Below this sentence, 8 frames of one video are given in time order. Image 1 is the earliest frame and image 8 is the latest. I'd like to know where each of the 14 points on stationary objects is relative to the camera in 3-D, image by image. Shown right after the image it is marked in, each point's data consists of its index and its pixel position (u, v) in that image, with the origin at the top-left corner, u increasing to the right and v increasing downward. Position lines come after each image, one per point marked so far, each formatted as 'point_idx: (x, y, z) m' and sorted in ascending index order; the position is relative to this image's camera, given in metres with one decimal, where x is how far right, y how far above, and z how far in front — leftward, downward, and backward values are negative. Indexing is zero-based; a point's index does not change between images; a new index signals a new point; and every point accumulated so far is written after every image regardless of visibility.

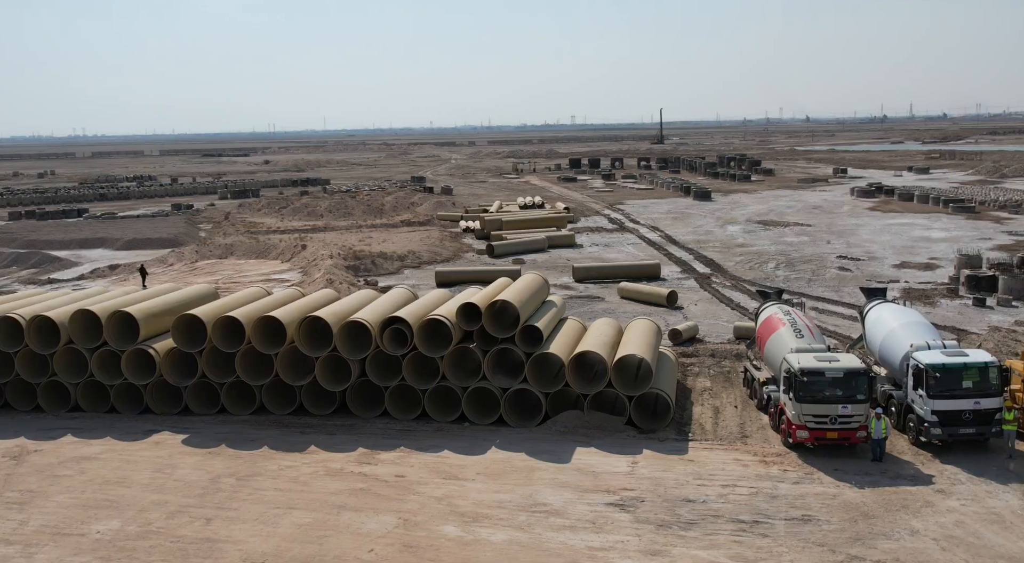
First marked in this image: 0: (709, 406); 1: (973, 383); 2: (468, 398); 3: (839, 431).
0: (+4.6, -2.9, +17.7) m
1: (+8.7, -1.9, +14.4) m
2: (-1.0, -2.6, +16.8) m
3: (+6.2, -2.8, +14.5) m
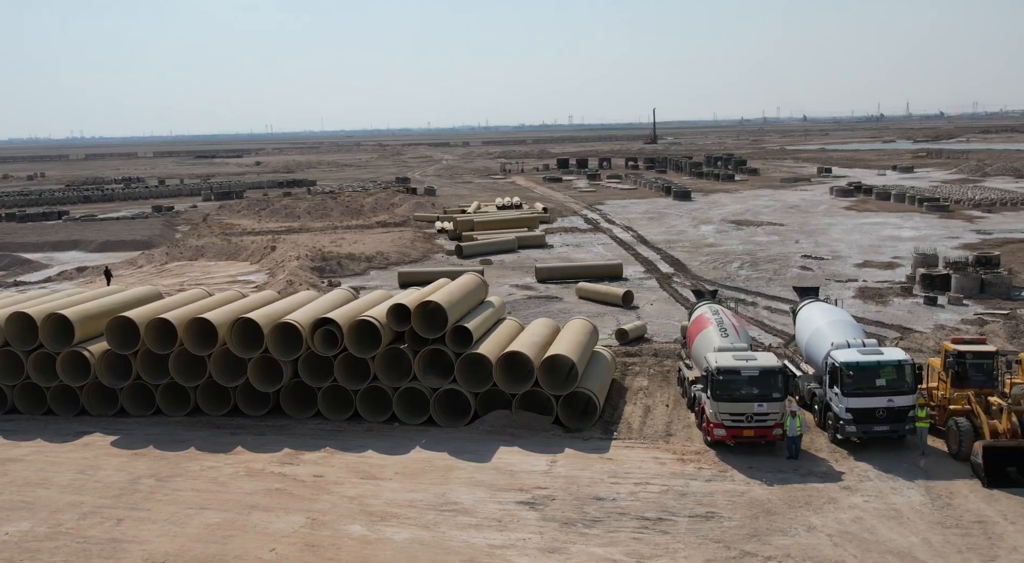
0: (+3.0, -2.9, +17.9) m
1: (+7.2, -1.9, +14.6) m
2: (-2.5, -2.6, +16.9) m
3: (+4.7, -2.8, +14.6) m
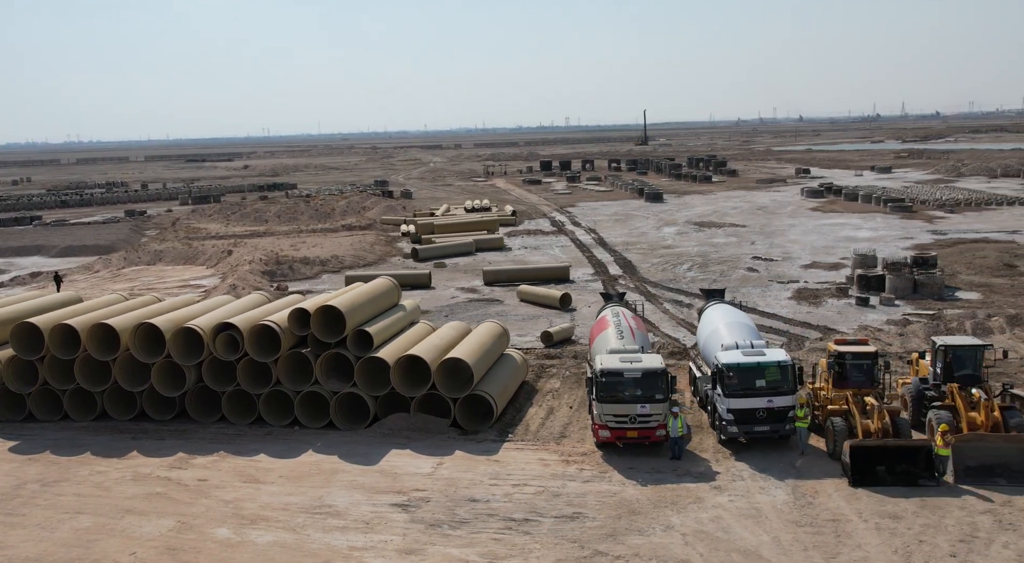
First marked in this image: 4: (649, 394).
0: (+0.8, -3.0, +18.0) m
1: (+5.0, -2.0, +14.8) m
2: (-4.7, -2.7, +17.1) m
3: (+2.5, -2.9, +14.8) m
4: (+2.7, -2.2, +14.8) m
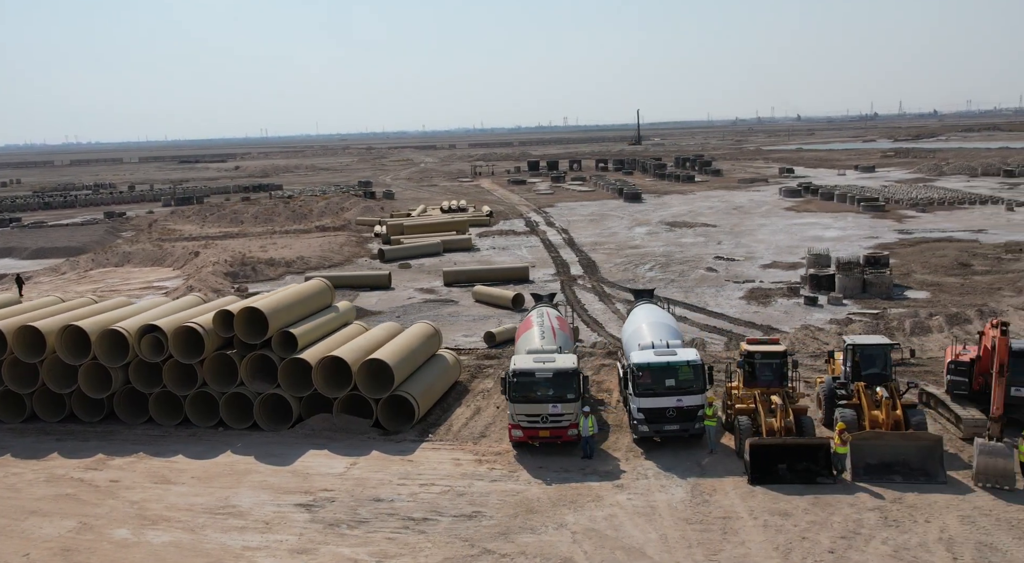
0: (-0.9, -3.0, +18.2) m
1: (+3.2, -2.0, +14.9) m
2: (-6.5, -2.7, +17.2) m
3: (+0.7, -2.9, +15.0) m
4: (+1.0, -2.2, +14.9) m
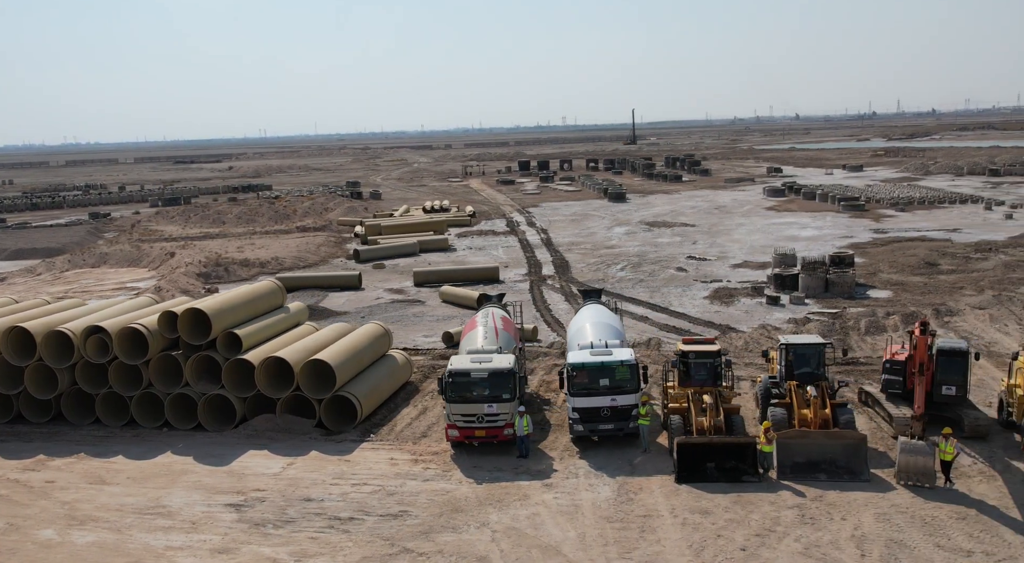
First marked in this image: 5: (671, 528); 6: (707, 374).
0: (-2.2, -3.0, +18.3) m
1: (+2.0, -2.0, +15.0) m
2: (-7.7, -2.8, +17.2) m
3: (-0.5, -2.9, +15.1) m
4: (-0.3, -2.2, +15.0) m
5: (+2.5, -3.9, +11.9) m
6: (+3.8, -1.8, +15.0) m
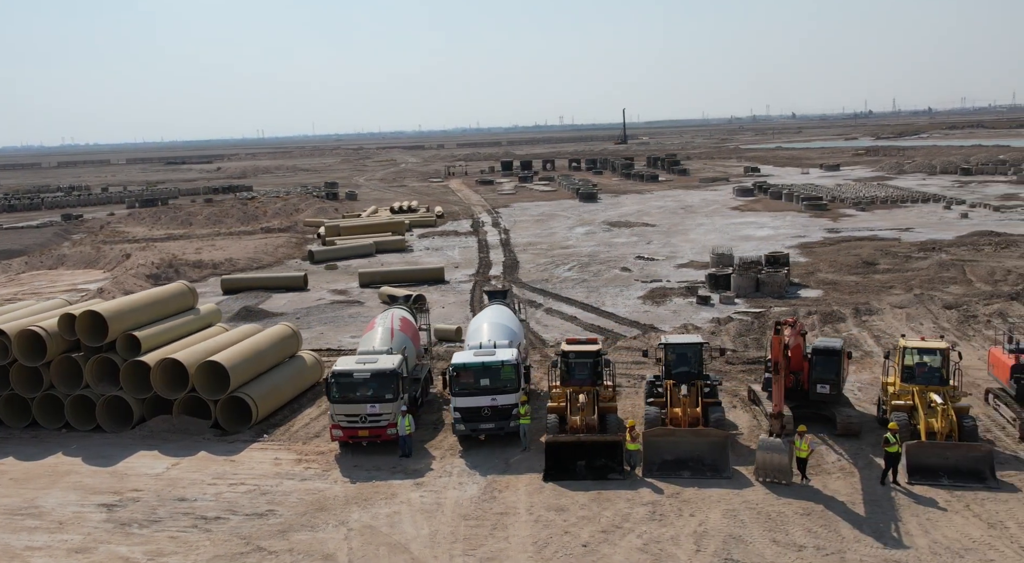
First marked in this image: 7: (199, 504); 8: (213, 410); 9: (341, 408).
0: (-4.6, -3.0, +18.5) m
1: (-0.4, -2.0, +15.2) m
2: (-10.1, -2.8, +17.4) m
3: (-2.9, -3.0, +15.3) m
4: (-2.7, -2.2, +15.2) m
5: (+0.2, -3.9, +12.2) m
6: (+1.5, -1.8, +15.2) m
7: (-5.5, -3.9, +13.5) m
8: (-6.6, -2.8, +16.8) m
9: (-3.4, -2.5, +15.2) m
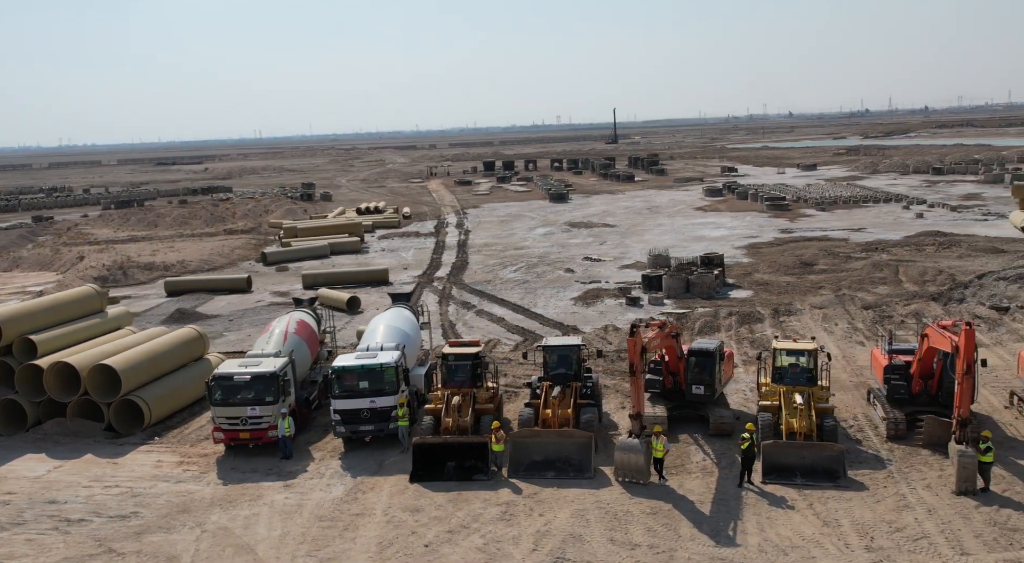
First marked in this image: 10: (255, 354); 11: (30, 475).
0: (-7.0, -3.1, +18.6) m
1: (-2.8, -2.1, +15.4) m
2: (-12.5, -2.9, +17.5) m
3: (-5.3, -3.0, +15.4) m
4: (-5.1, -2.3, +15.4) m
5: (-2.2, -4.0, +12.3) m
6: (-0.9, -1.9, +15.4) m
7: (-8.0, -4.0, +13.7) m
8: (-9.0, -2.9, +17.0) m
9: (-5.8, -2.6, +15.4) m
10: (-5.5, -1.6, +16.5) m
11: (-9.5, -3.8, +15.0) m
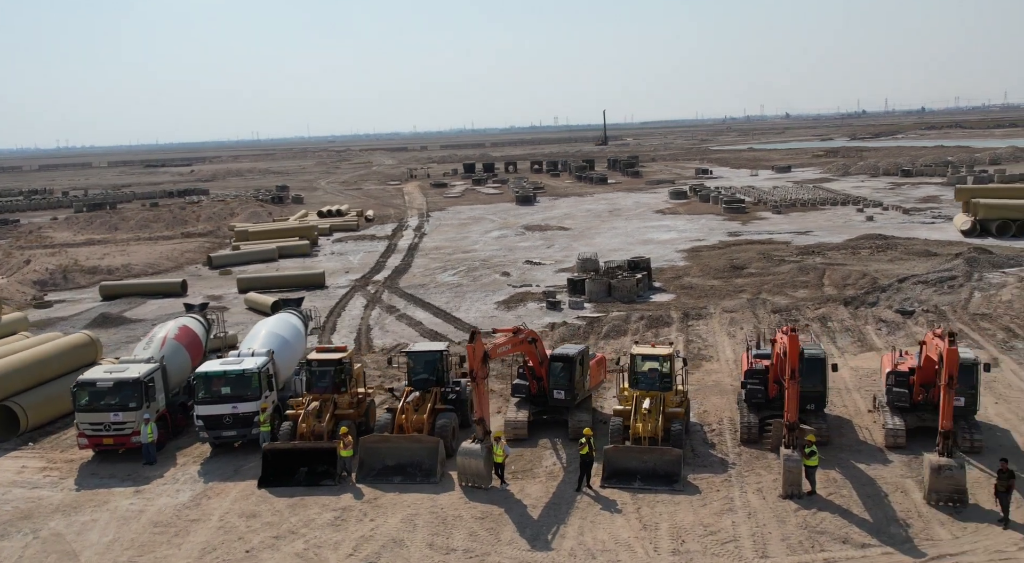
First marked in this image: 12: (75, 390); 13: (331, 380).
0: (-9.8, -3.3, +18.7) m
1: (-5.6, -2.2, +15.5) m
2: (-15.3, -3.1, +17.5) m
3: (-8.1, -3.2, +15.5) m
4: (-7.9, -2.5, +15.5) m
5: (-5.0, -4.1, +12.4) m
6: (-3.7, -2.0, +15.5) m
7: (-10.7, -4.2, +13.7) m
8: (-11.8, -3.1, +17.0) m
9: (-8.6, -2.7, +15.4) m
10: (-8.3, -1.7, +16.6) m
11: (-12.3, -4.0, +15.1) m
12: (-8.8, -2.2, +15.5) m
13: (-3.7, -2.0, +15.6) m
